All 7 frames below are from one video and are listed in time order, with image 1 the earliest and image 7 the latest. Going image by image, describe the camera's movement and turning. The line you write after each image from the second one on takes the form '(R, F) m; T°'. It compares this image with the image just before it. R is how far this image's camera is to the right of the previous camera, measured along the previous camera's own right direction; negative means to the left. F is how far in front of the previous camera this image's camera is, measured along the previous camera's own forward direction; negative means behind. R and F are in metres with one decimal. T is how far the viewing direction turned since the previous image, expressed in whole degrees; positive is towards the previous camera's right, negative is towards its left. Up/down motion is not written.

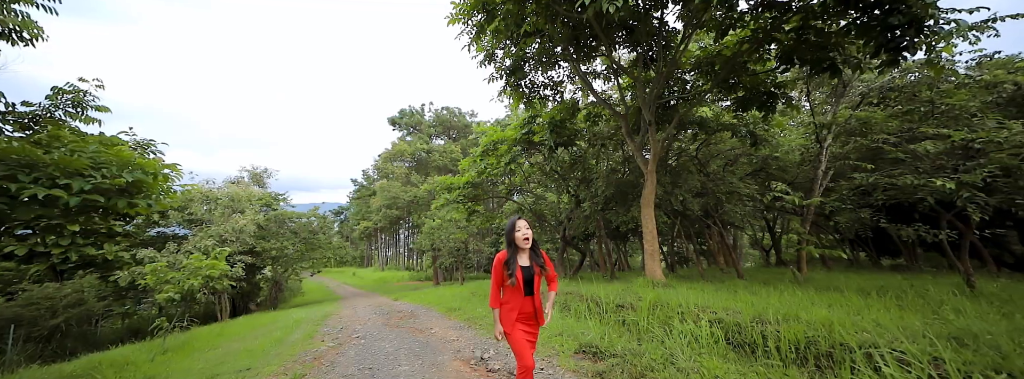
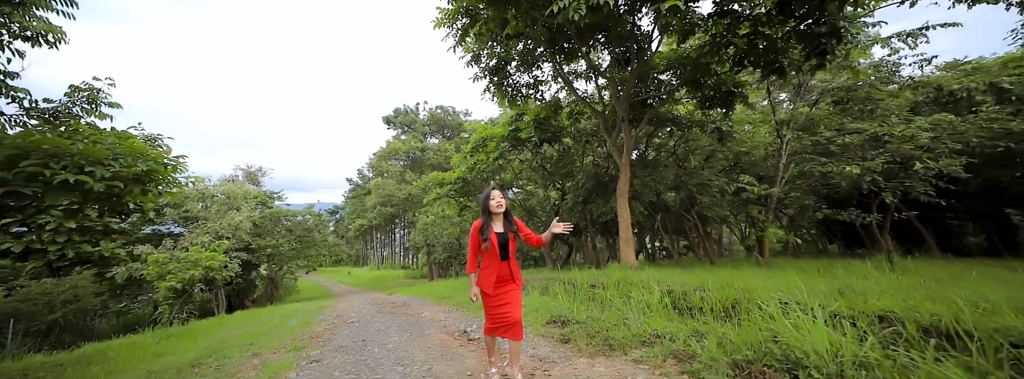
(+0.3, -0.6) m; +1°
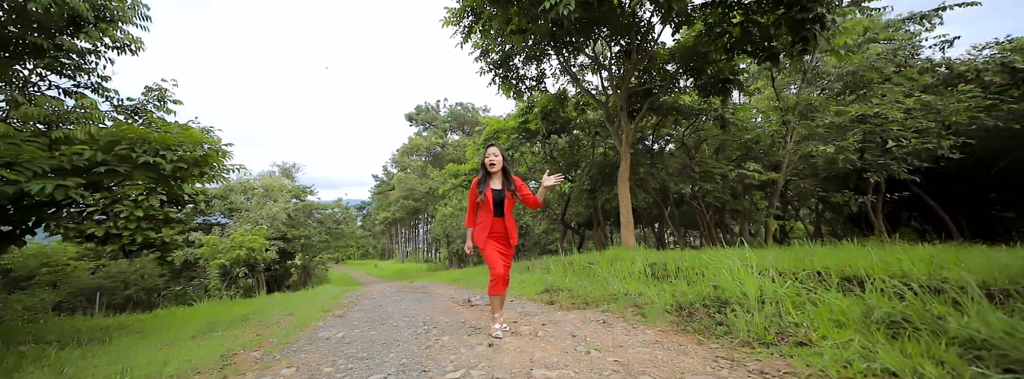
(+0.4, -0.6) m; -3°
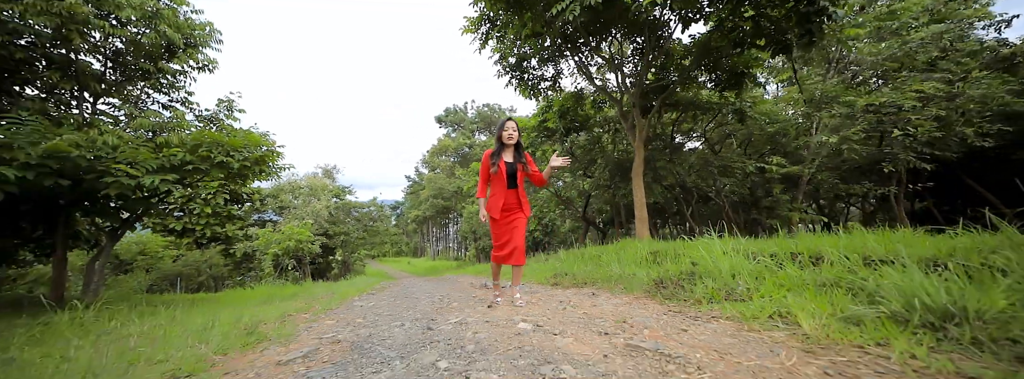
(+0.3, -0.5) m; -4°
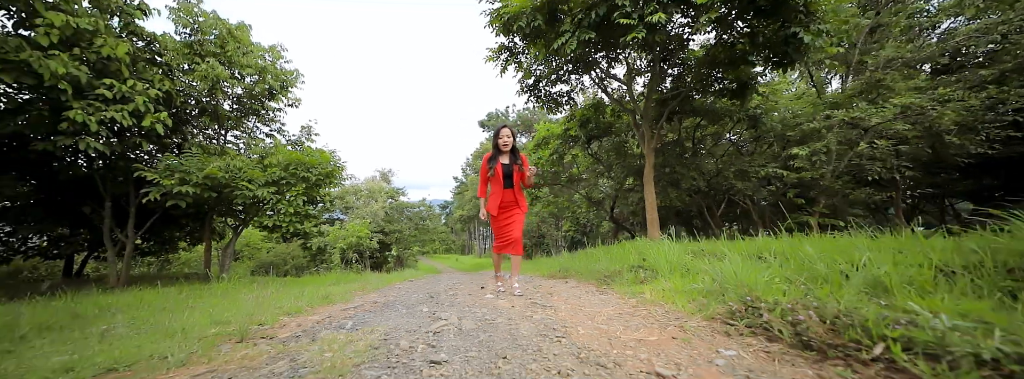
(+0.7, -1.2) m; -7°
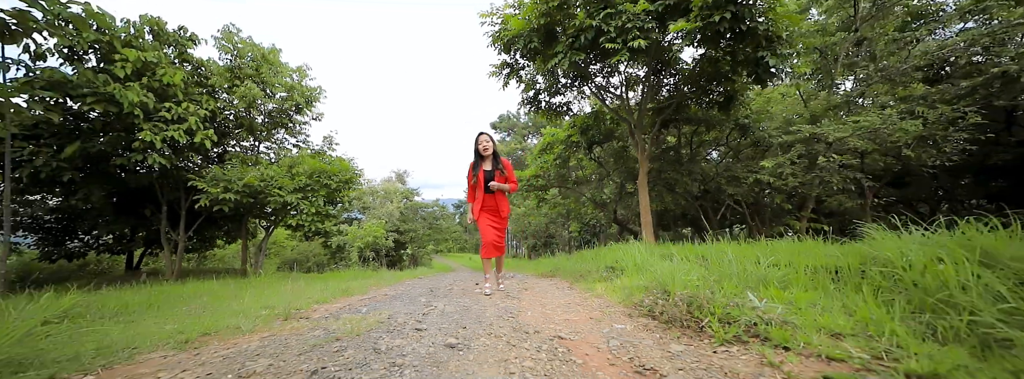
(+0.3, -0.8) m; -2°
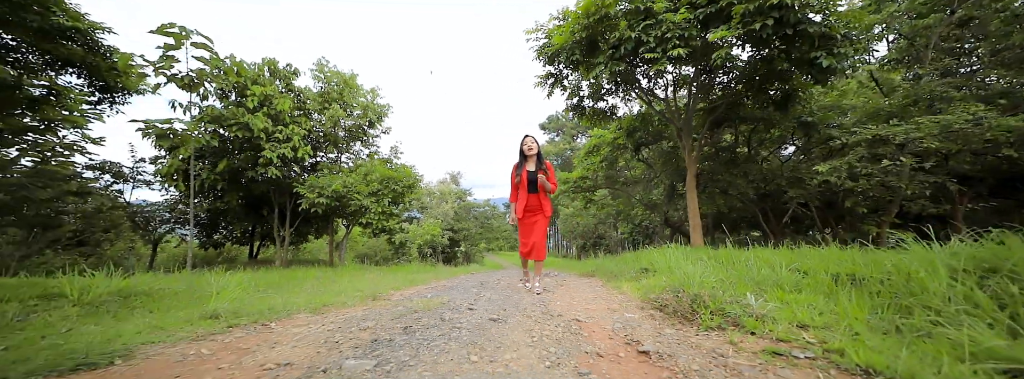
(+0.2, -0.6) m; -8°
